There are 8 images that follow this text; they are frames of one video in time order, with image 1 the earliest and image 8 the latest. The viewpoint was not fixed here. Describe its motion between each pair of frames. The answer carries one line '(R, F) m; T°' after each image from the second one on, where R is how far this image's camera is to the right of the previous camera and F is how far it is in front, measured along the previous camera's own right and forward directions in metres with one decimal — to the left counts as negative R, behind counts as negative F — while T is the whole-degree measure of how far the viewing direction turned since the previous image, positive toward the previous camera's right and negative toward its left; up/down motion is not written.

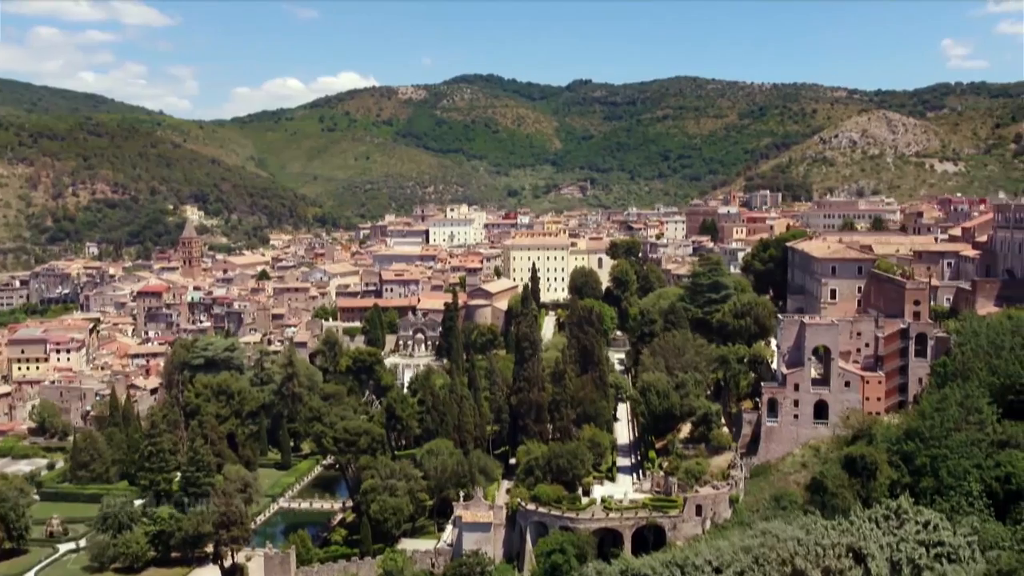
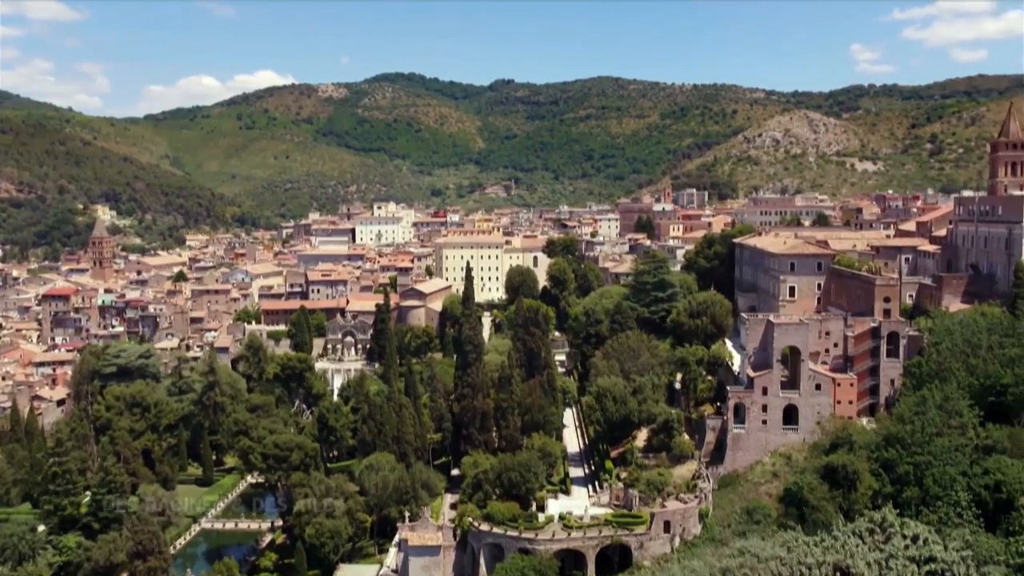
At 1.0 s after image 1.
(-1.3, +4.8) m; +4°
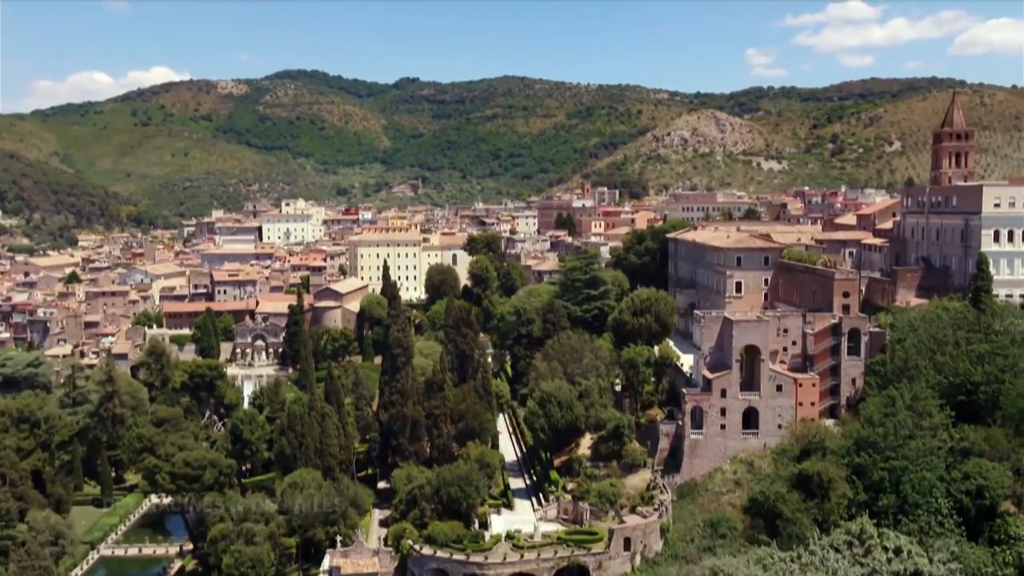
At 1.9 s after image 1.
(-1.7, +4.7) m; +5°
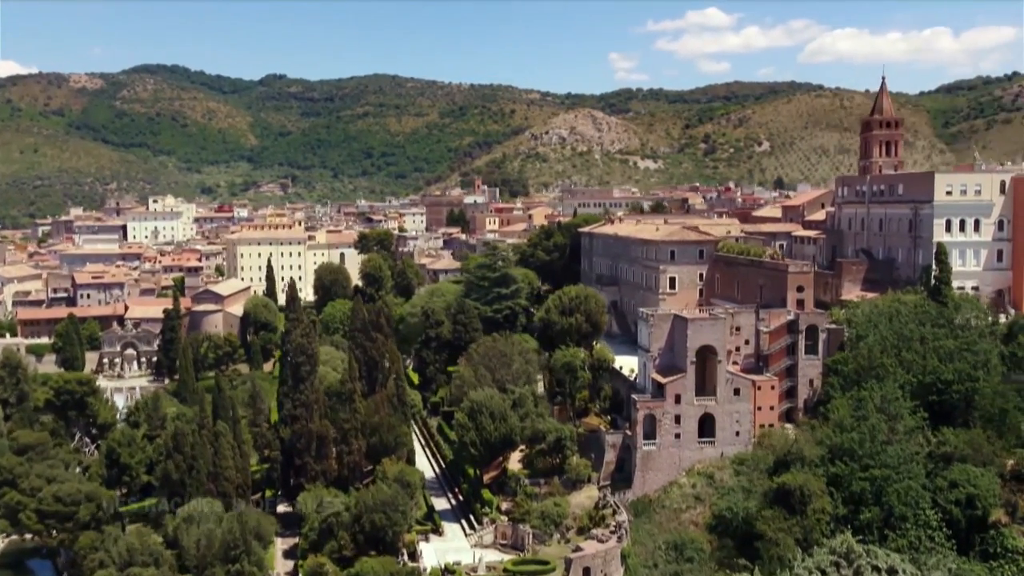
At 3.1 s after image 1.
(-2.7, +5.9) m; +7°
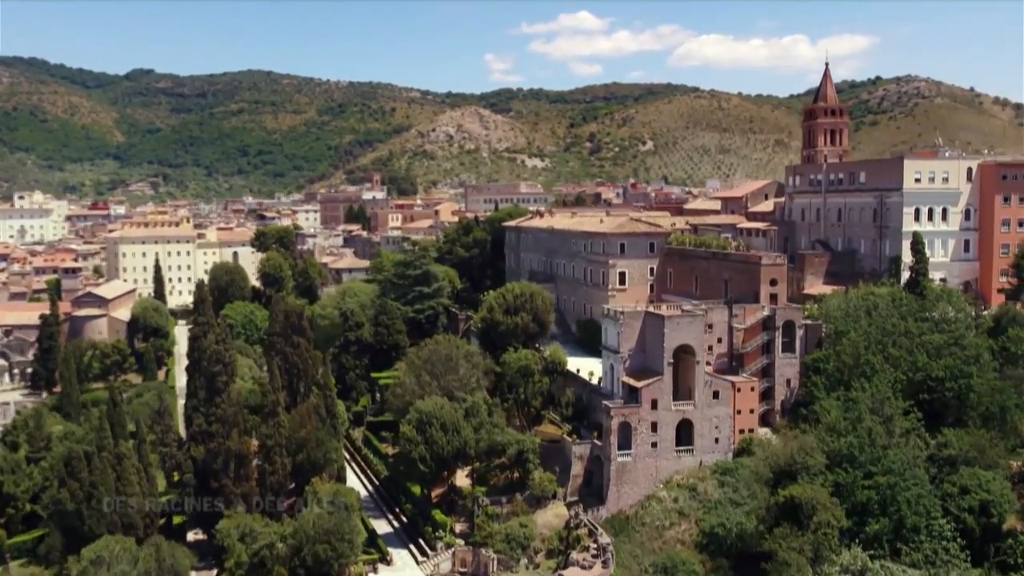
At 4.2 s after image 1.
(-3.3, +5.1) m; +7°
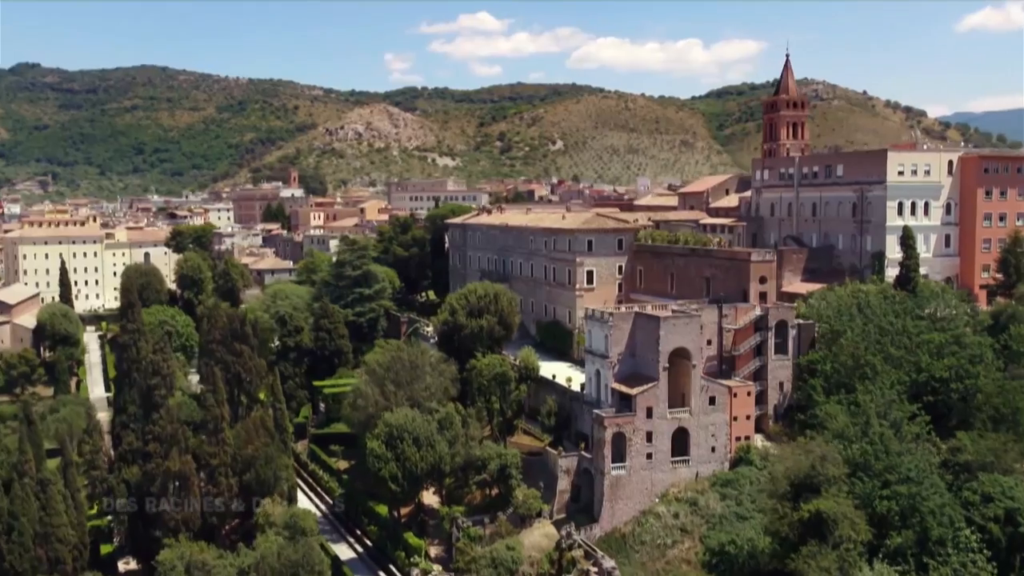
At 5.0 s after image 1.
(-3.0, +3.7) m; +6°
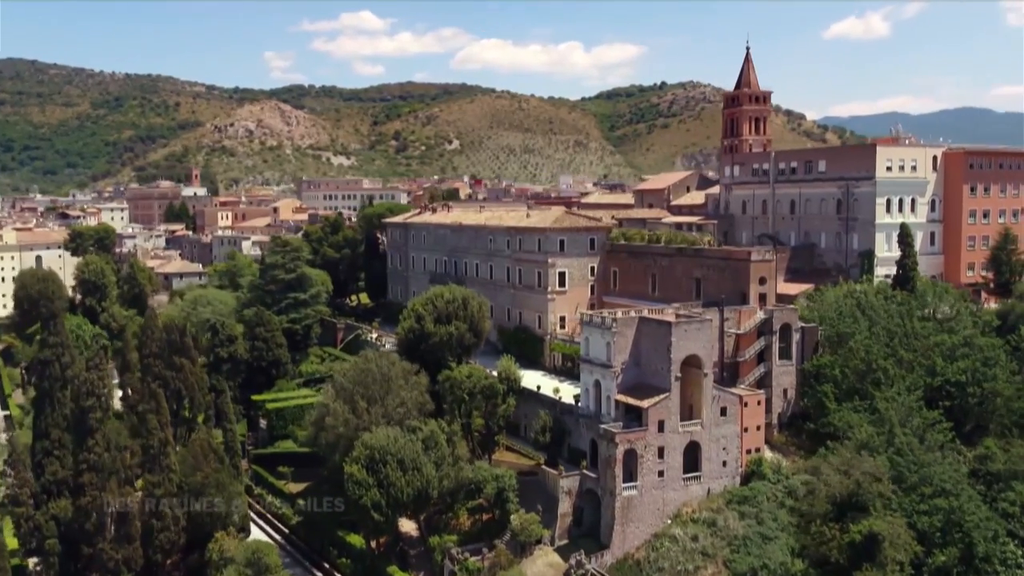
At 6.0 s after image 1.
(-3.9, +3.9) m; +6°
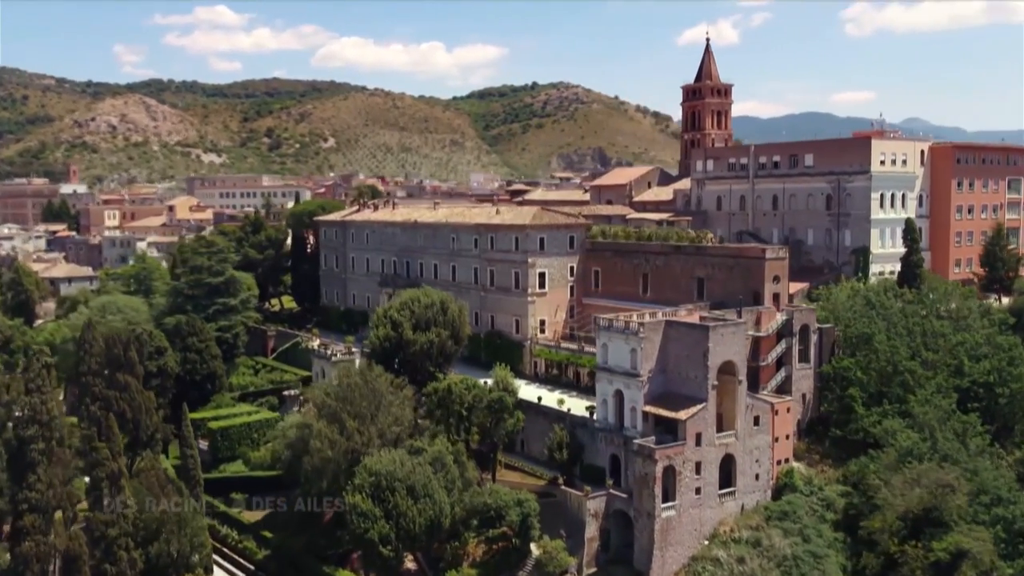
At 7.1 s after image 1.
(-5.0, +3.9) m; +8°
